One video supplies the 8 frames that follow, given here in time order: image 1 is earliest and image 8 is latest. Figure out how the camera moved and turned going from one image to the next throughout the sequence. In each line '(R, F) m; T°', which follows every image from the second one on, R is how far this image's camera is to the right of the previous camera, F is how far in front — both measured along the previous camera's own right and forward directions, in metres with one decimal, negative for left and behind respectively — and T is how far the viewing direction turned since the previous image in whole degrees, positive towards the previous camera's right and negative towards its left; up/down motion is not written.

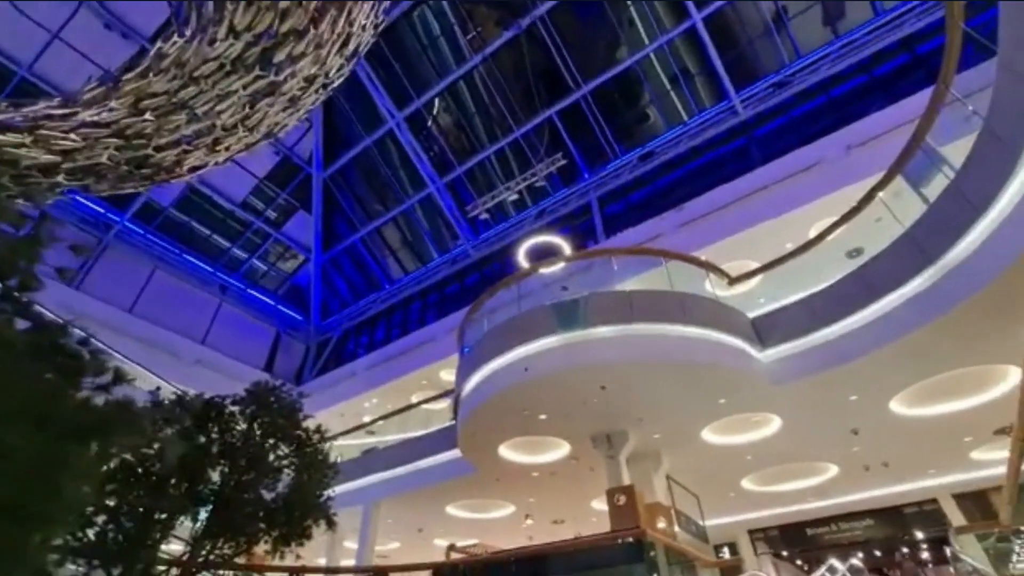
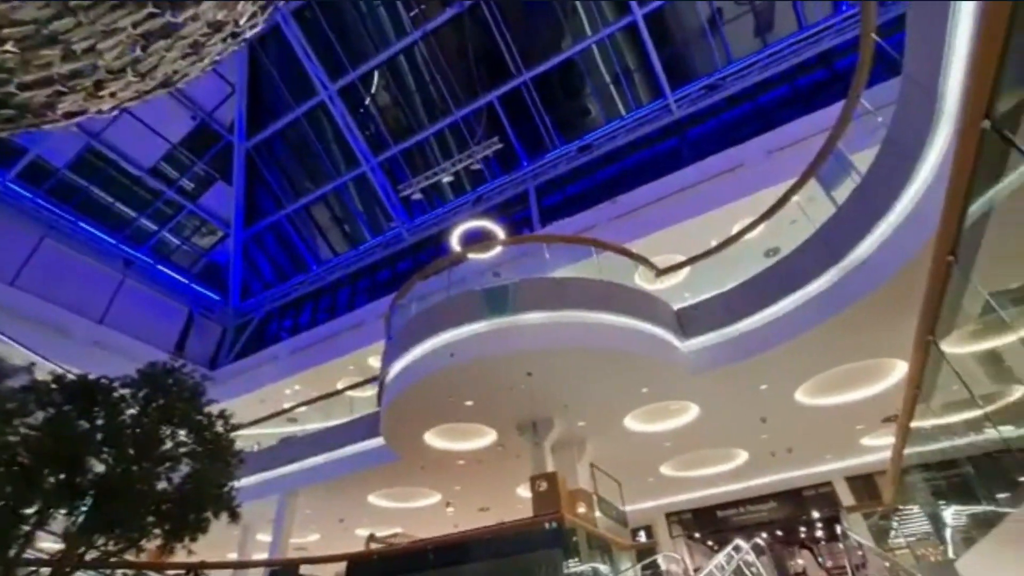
(+0.2, +0.2) m; +7°
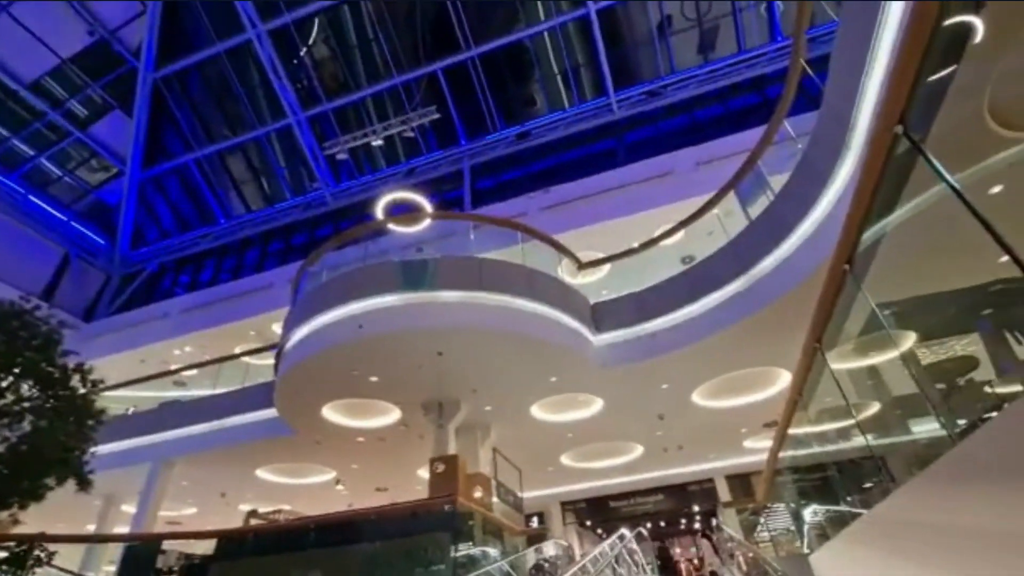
(+0.1, +0.2) m; +9°
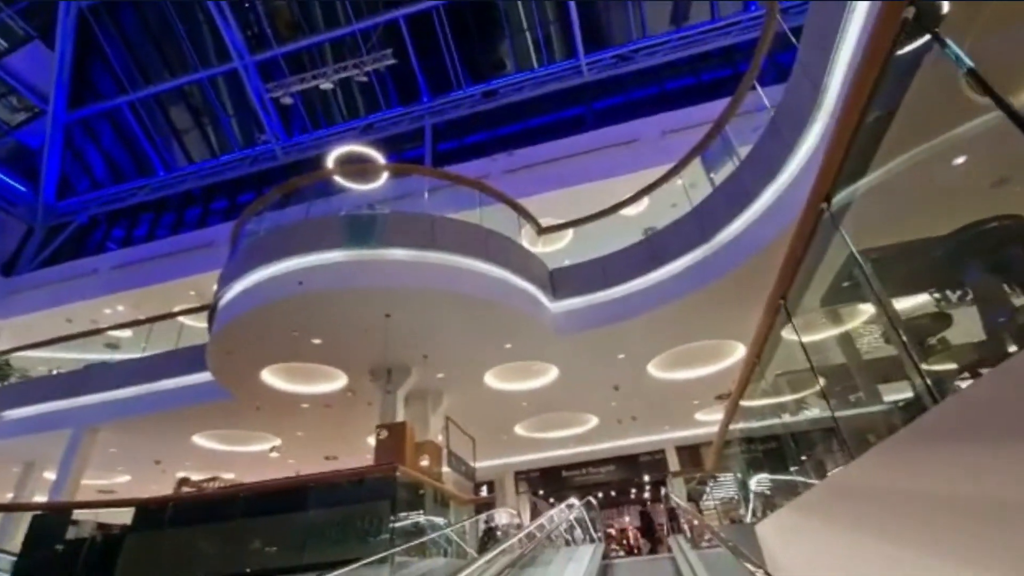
(+0.2, +0.4) m; +4°
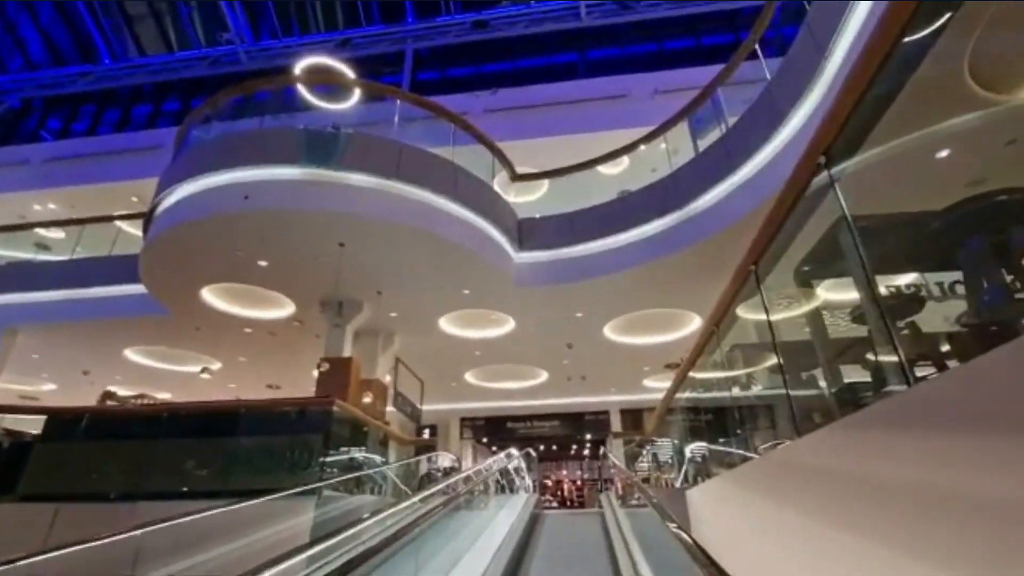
(+0.1, +0.3) m; +4°
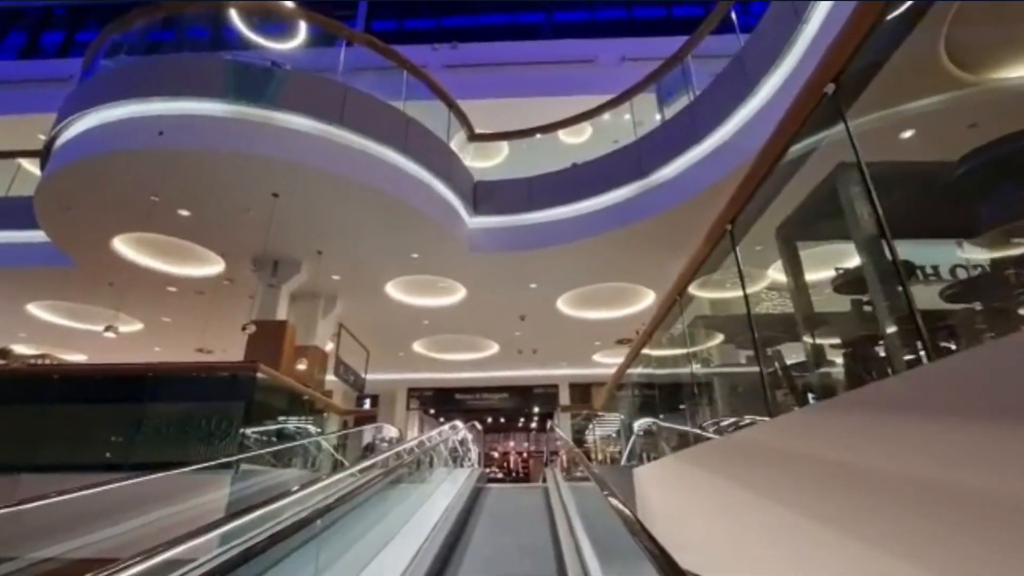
(+0.1, +0.4) m; +5°
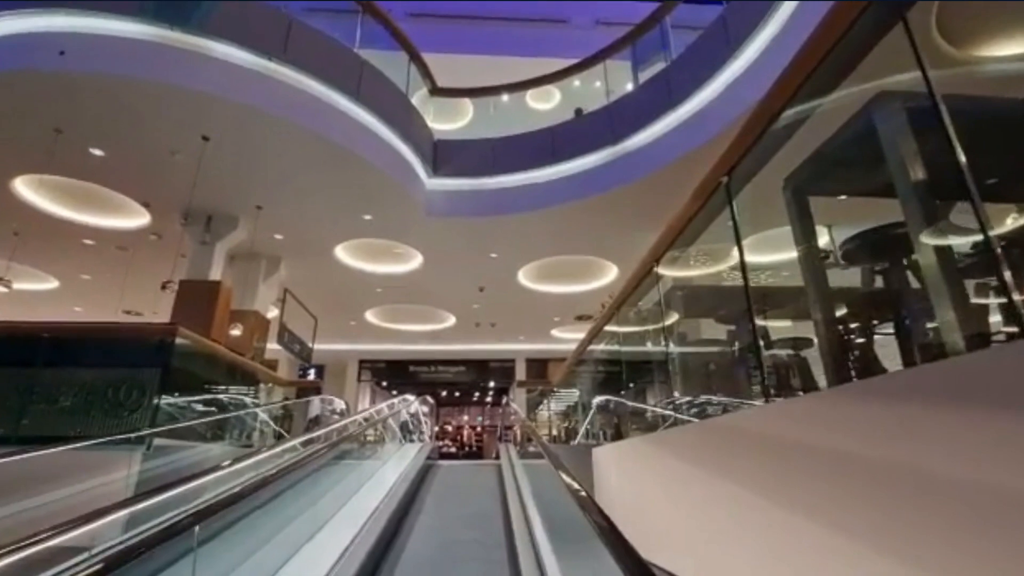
(0.0, +0.4) m; +5°
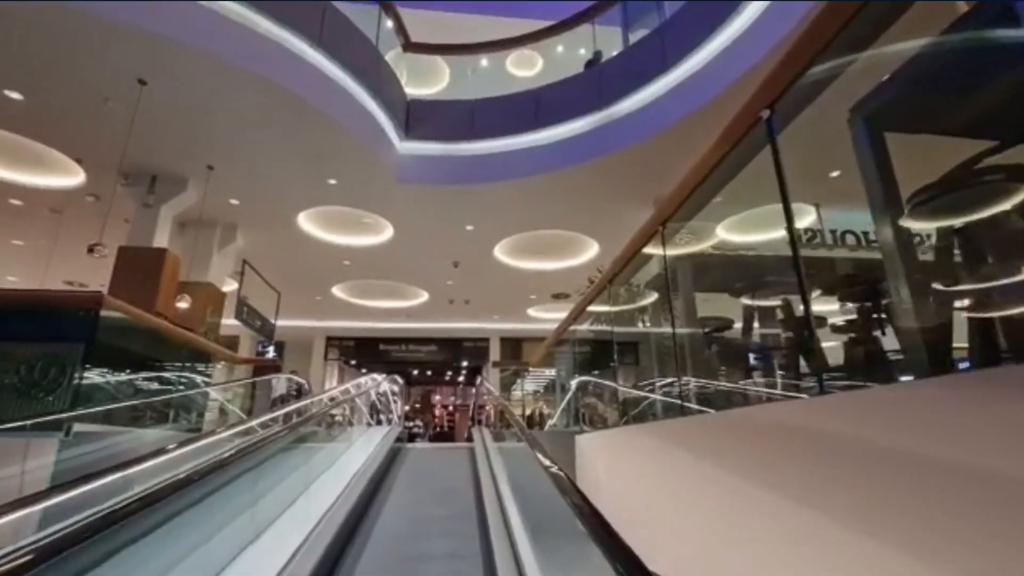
(0.0, +0.4) m; +3°
